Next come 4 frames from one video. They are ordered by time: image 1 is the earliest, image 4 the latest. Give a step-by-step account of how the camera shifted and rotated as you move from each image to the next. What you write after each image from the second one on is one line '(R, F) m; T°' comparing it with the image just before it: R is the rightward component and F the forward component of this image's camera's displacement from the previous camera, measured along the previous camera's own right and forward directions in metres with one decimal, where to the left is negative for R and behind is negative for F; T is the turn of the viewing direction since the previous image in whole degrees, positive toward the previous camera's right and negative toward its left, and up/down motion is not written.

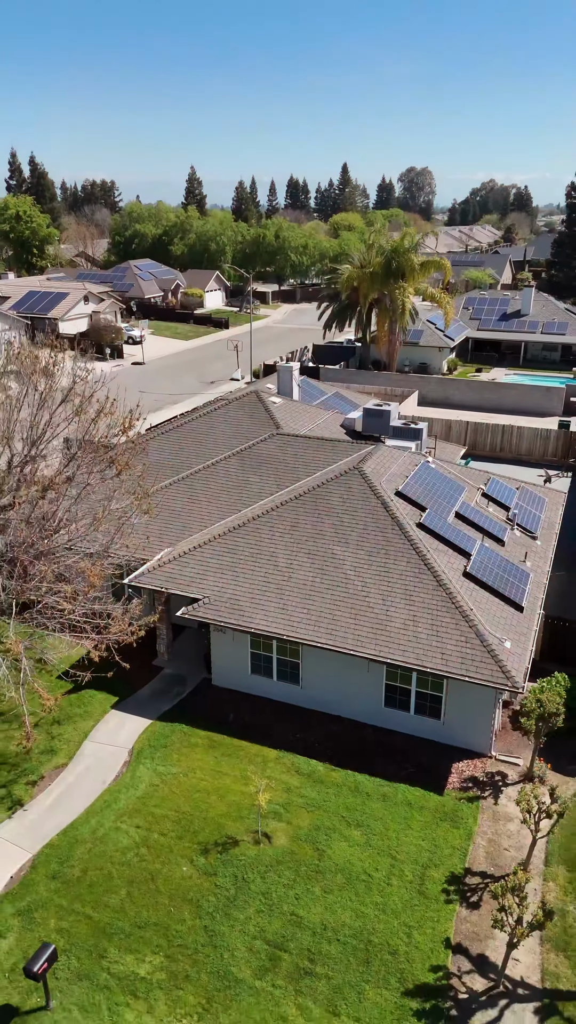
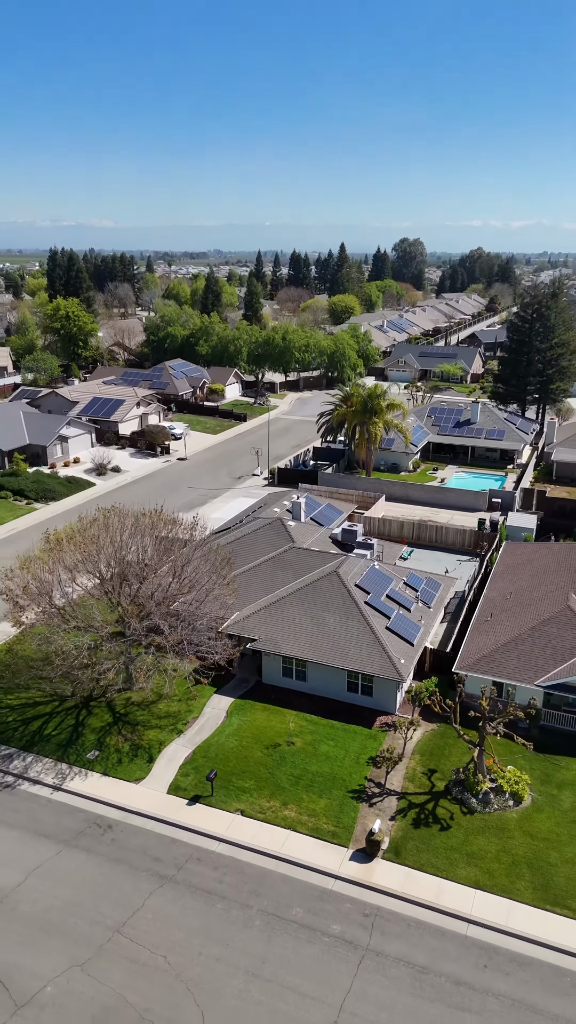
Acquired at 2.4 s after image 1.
(-0.4, -11.5) m; 0°
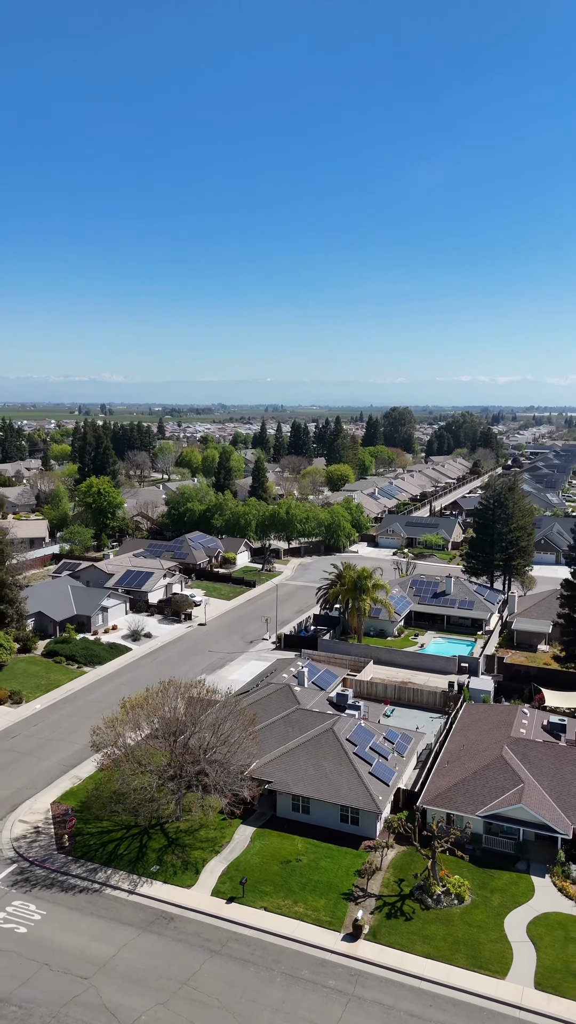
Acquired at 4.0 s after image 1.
(-0.3, -9.5) m; 0°
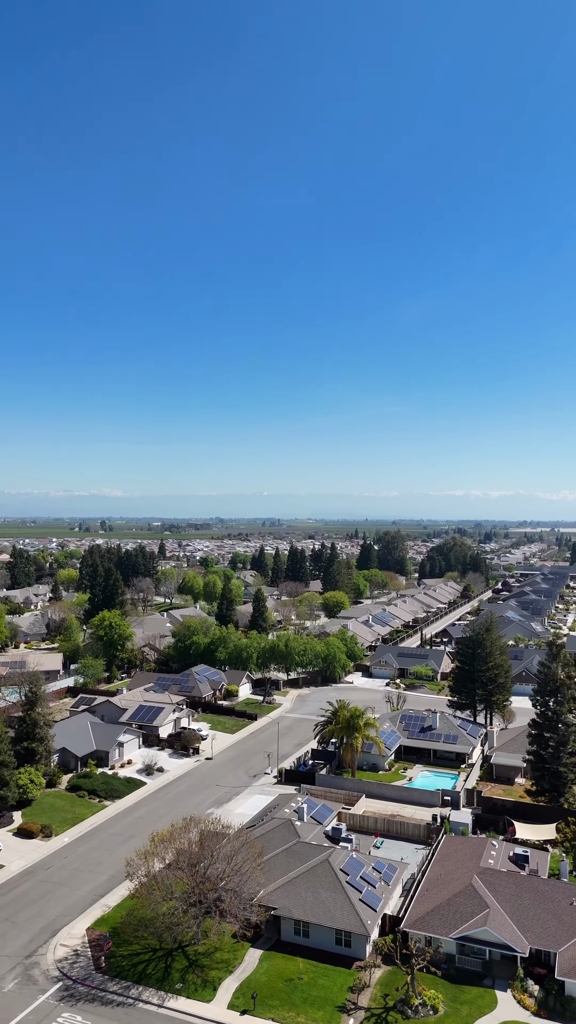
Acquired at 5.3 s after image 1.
(-0.3, -8.1) m; 0°
